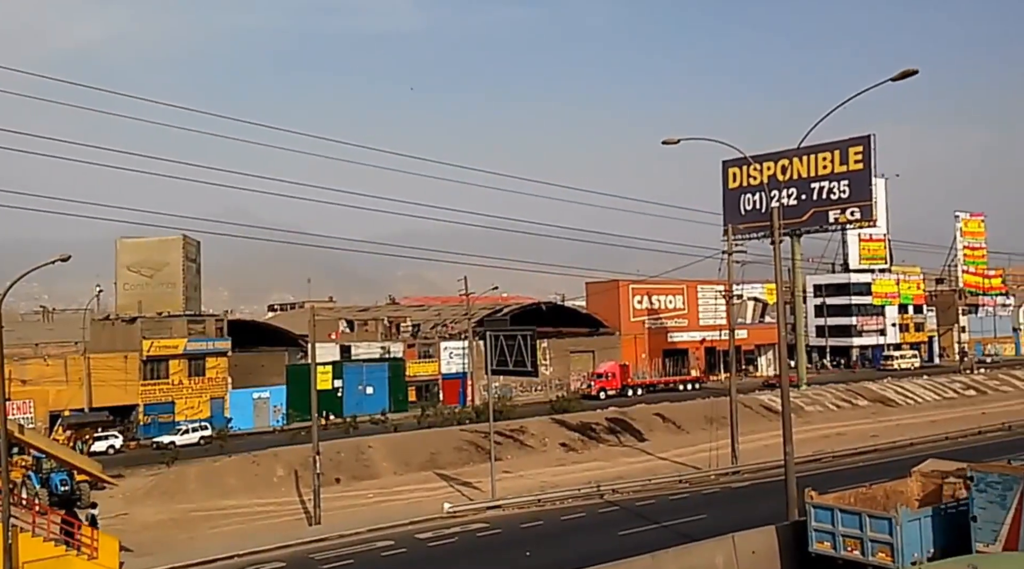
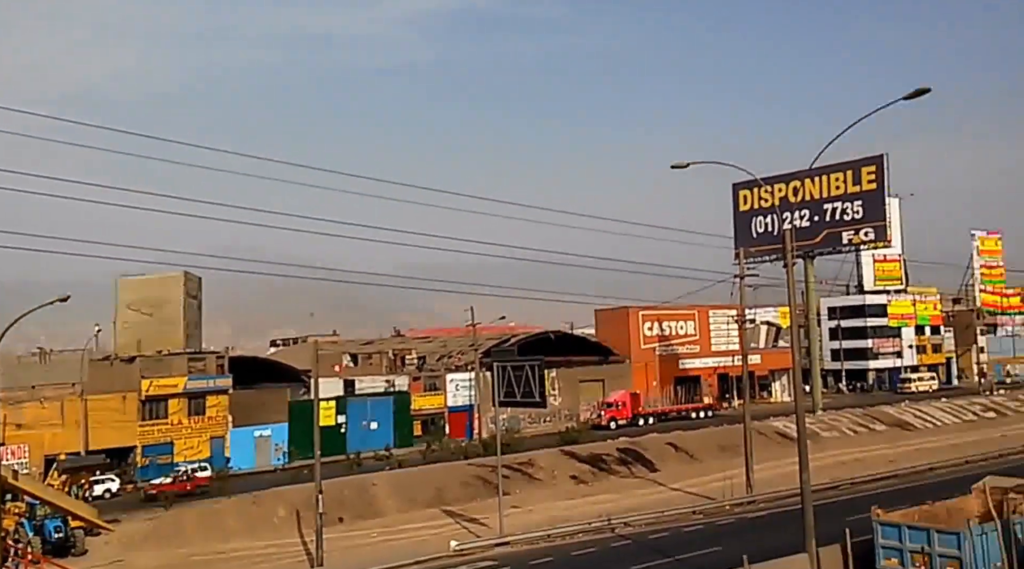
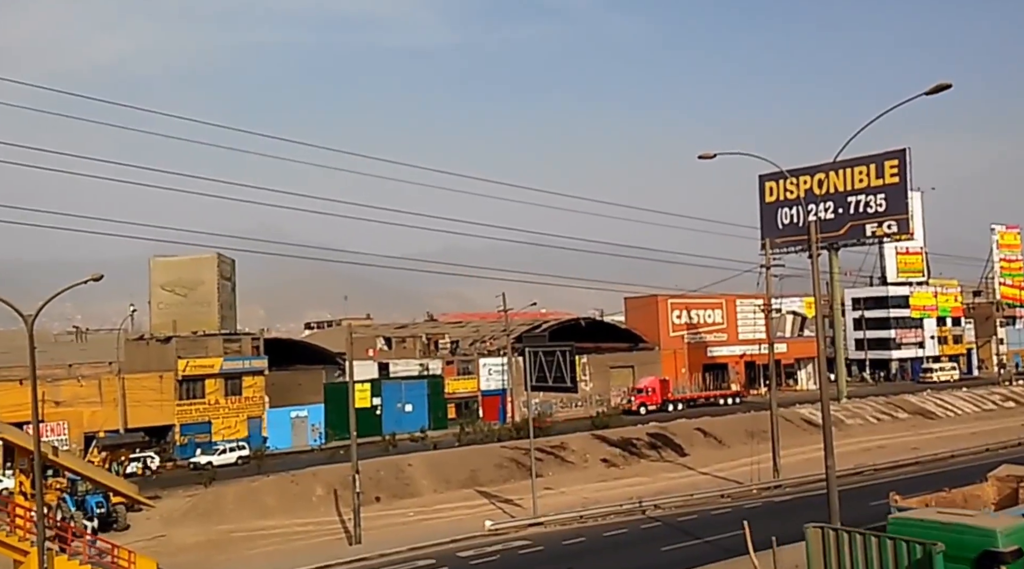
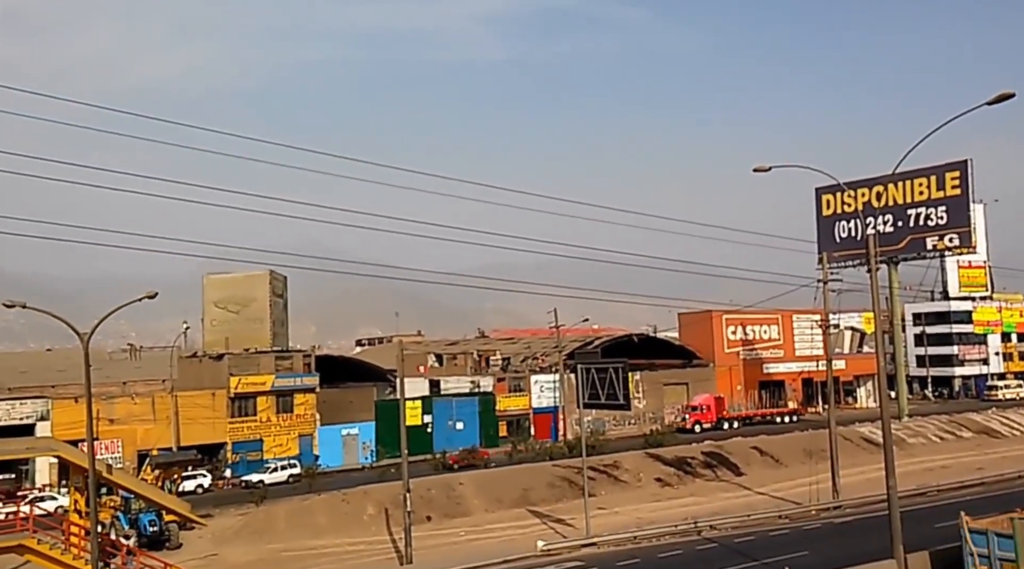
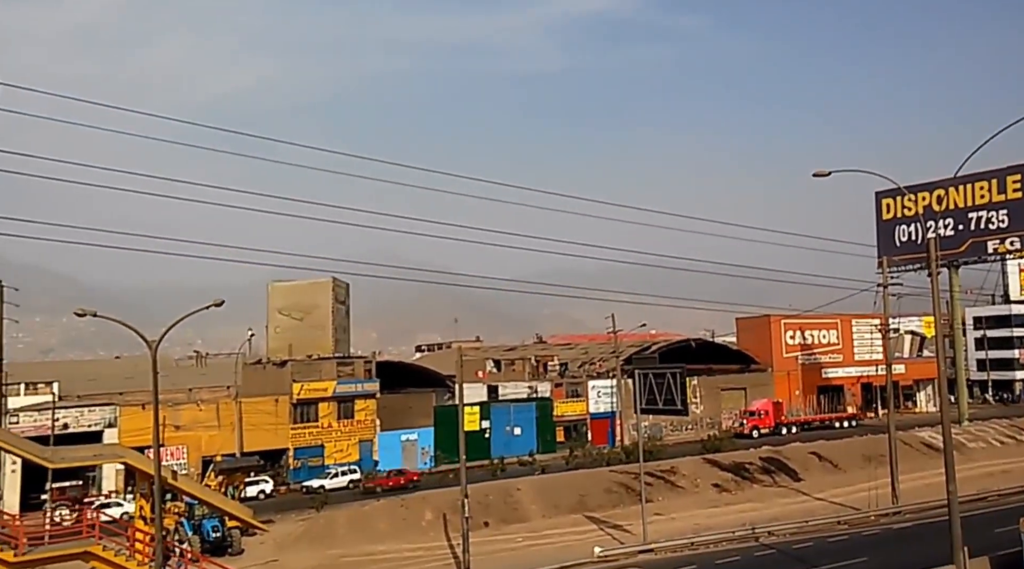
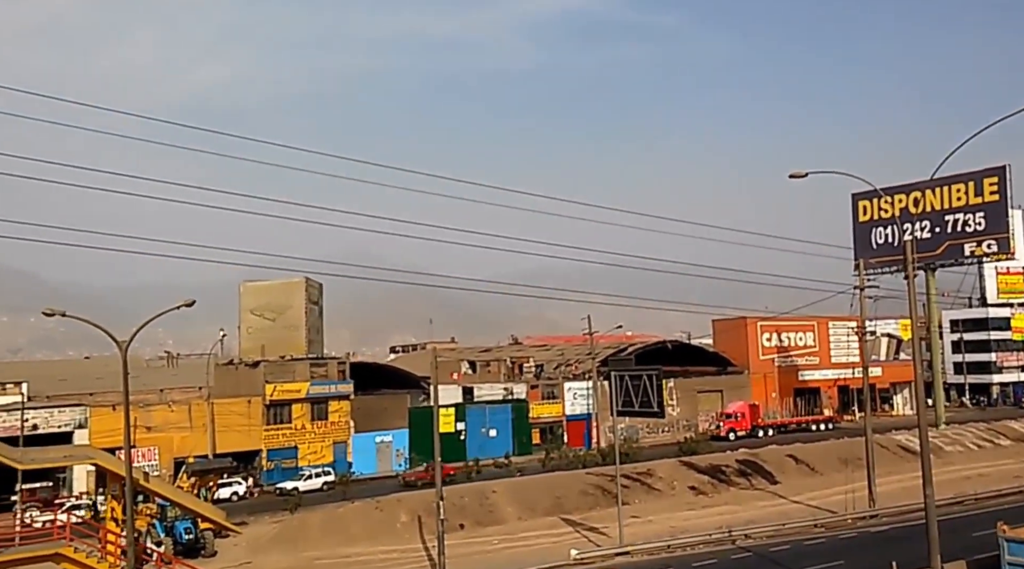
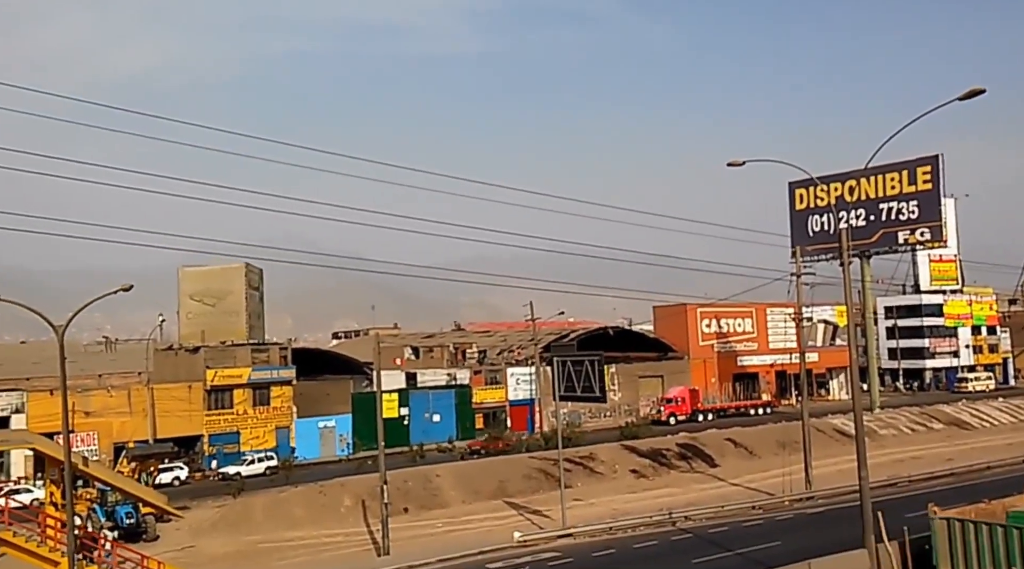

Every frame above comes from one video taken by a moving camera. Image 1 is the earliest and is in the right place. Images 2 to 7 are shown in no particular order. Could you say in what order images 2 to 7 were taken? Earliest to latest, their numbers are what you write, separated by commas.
3, 7, 4, 6, 5, 2
